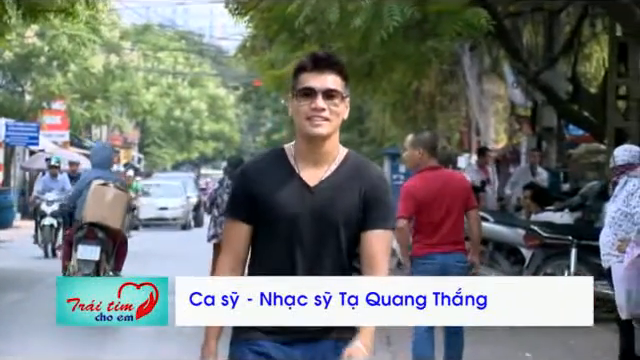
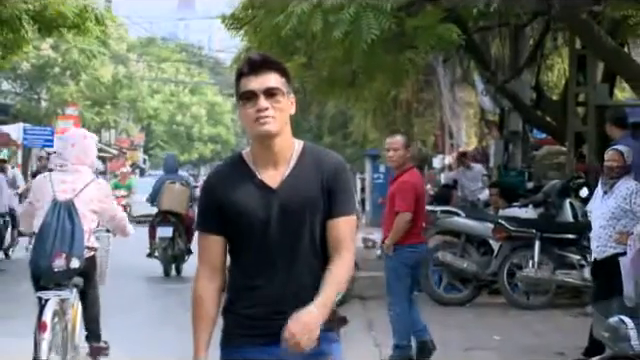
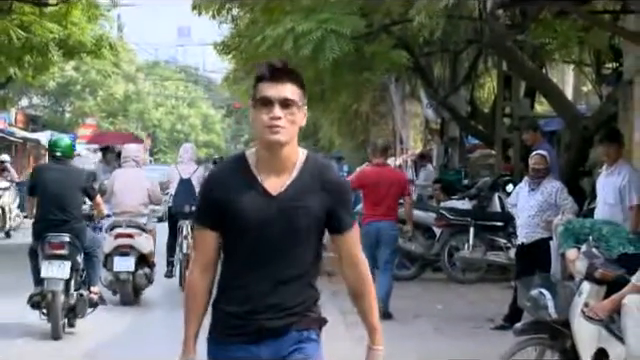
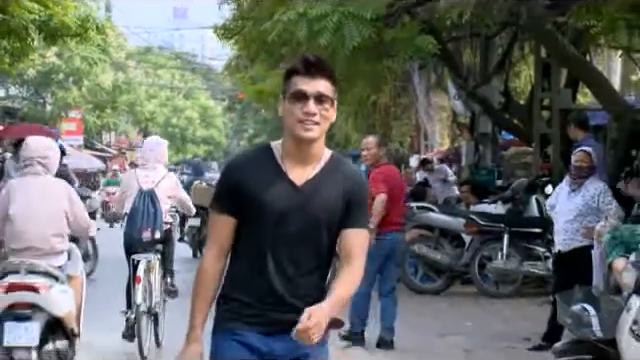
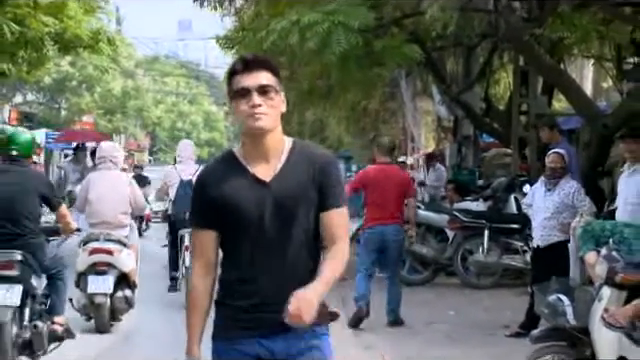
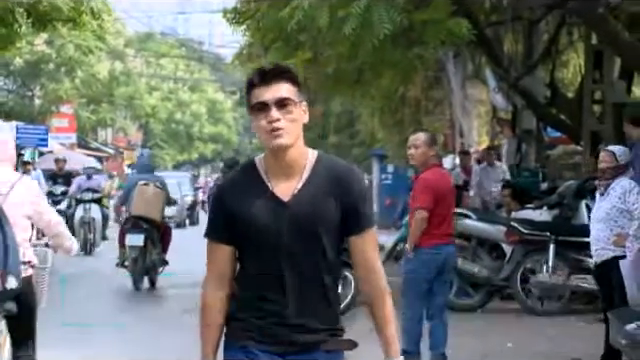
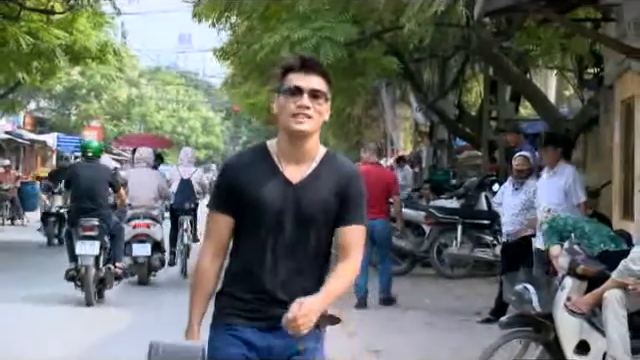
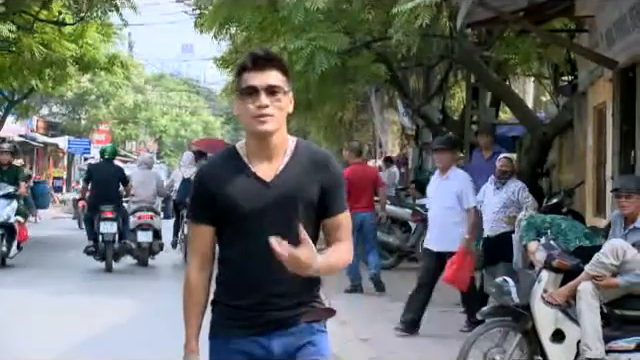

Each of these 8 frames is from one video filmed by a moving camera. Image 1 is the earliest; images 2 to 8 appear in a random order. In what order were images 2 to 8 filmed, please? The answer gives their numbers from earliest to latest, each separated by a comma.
6, 2, 4, 5, 3, 7, 8
